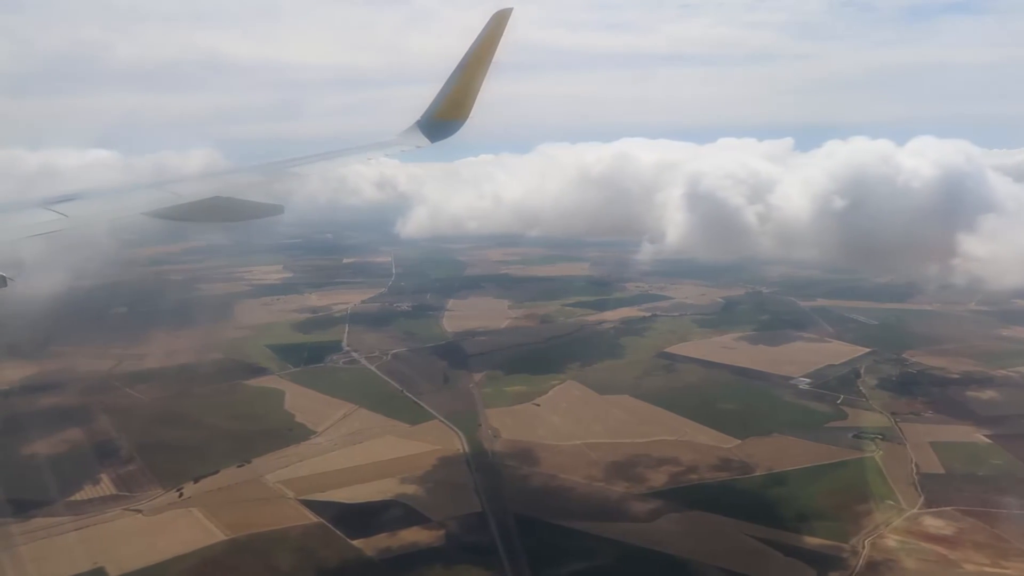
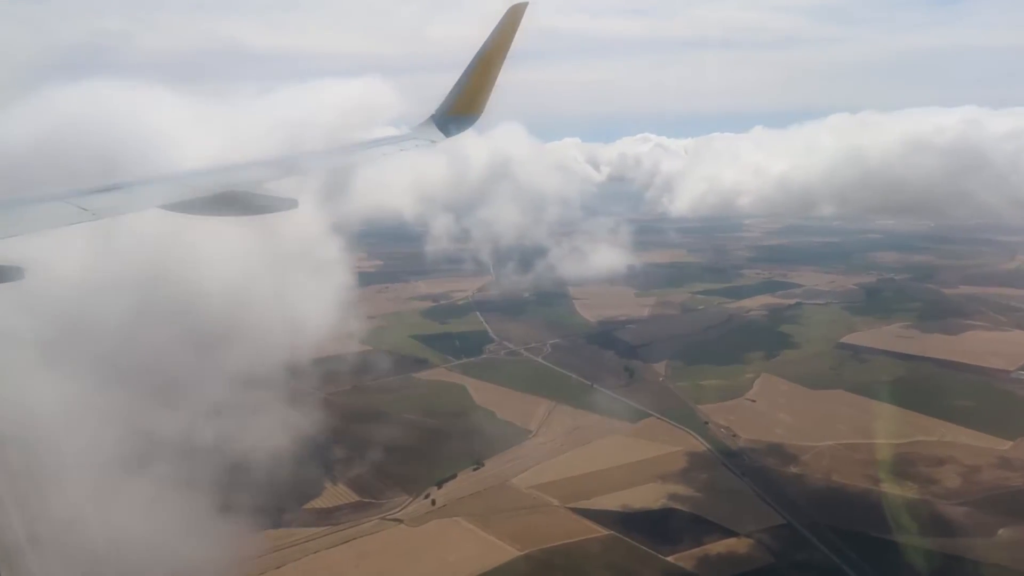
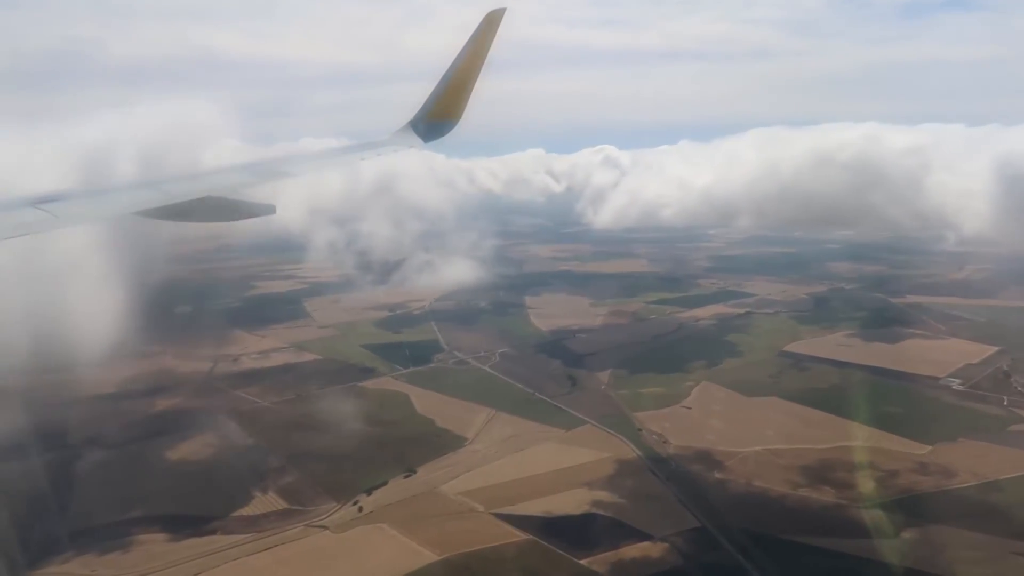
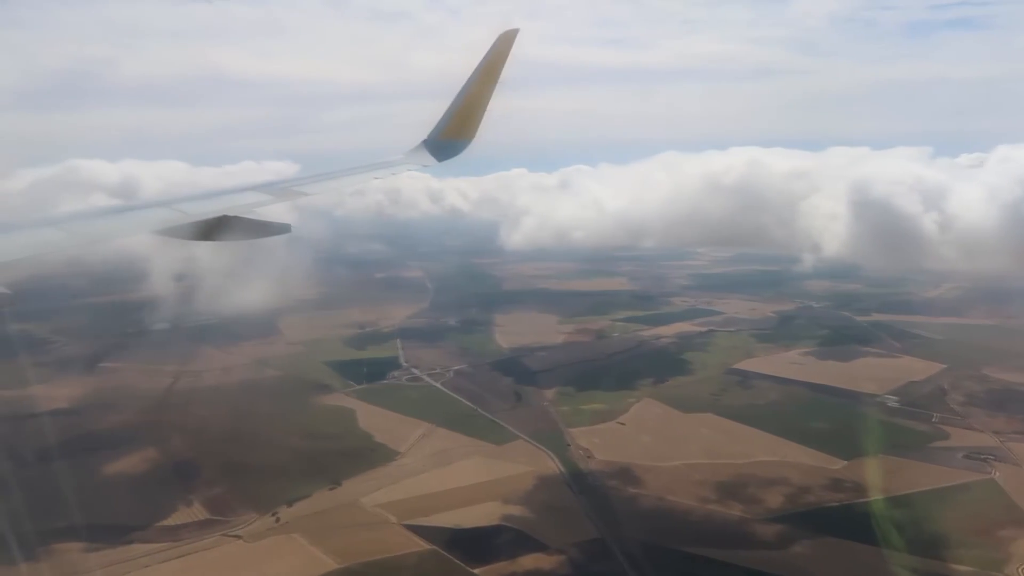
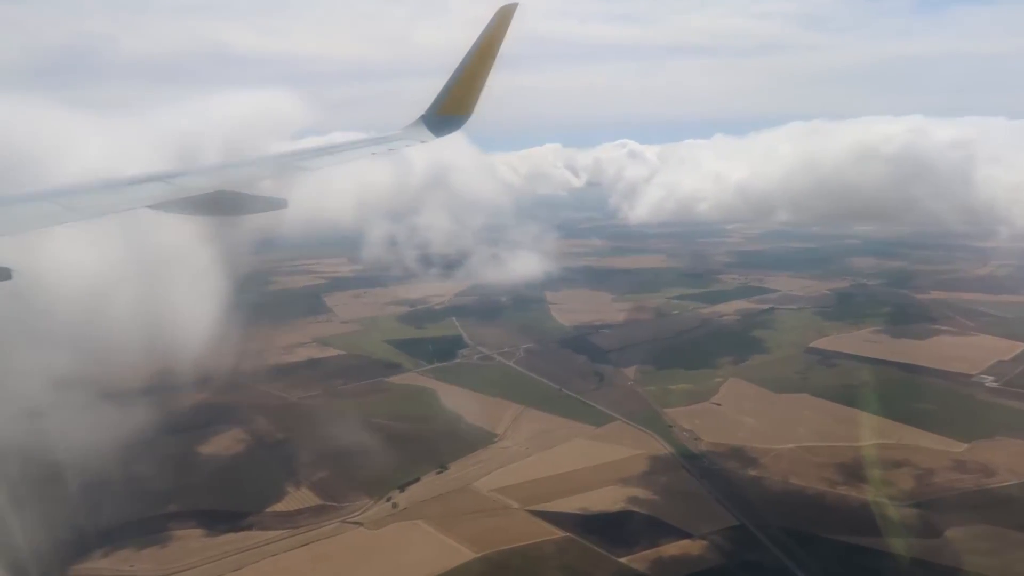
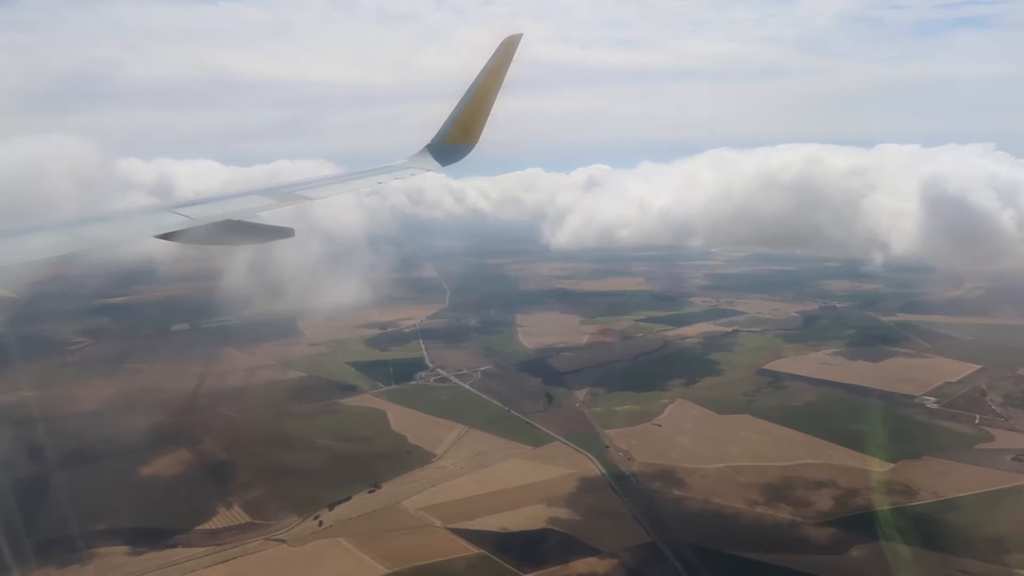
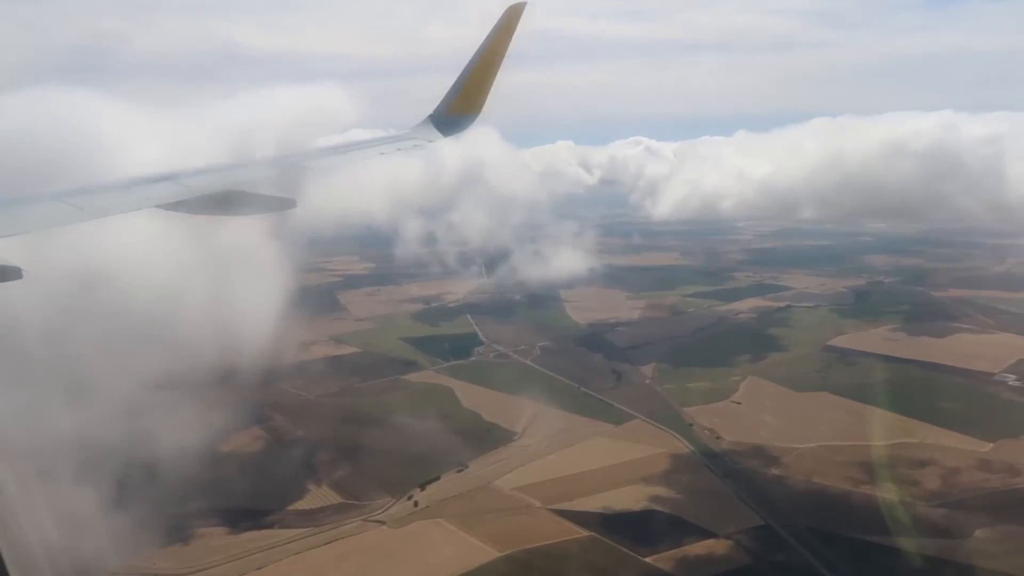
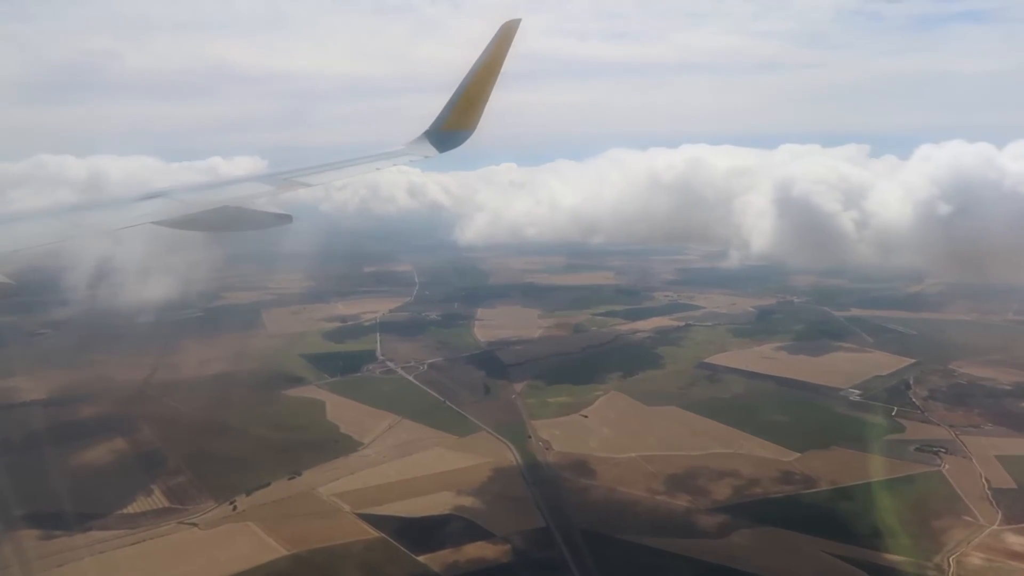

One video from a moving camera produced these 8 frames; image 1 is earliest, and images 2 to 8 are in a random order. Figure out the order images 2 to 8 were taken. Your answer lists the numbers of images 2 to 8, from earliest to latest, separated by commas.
8, 4, 6, 3, 5, 7, 2
